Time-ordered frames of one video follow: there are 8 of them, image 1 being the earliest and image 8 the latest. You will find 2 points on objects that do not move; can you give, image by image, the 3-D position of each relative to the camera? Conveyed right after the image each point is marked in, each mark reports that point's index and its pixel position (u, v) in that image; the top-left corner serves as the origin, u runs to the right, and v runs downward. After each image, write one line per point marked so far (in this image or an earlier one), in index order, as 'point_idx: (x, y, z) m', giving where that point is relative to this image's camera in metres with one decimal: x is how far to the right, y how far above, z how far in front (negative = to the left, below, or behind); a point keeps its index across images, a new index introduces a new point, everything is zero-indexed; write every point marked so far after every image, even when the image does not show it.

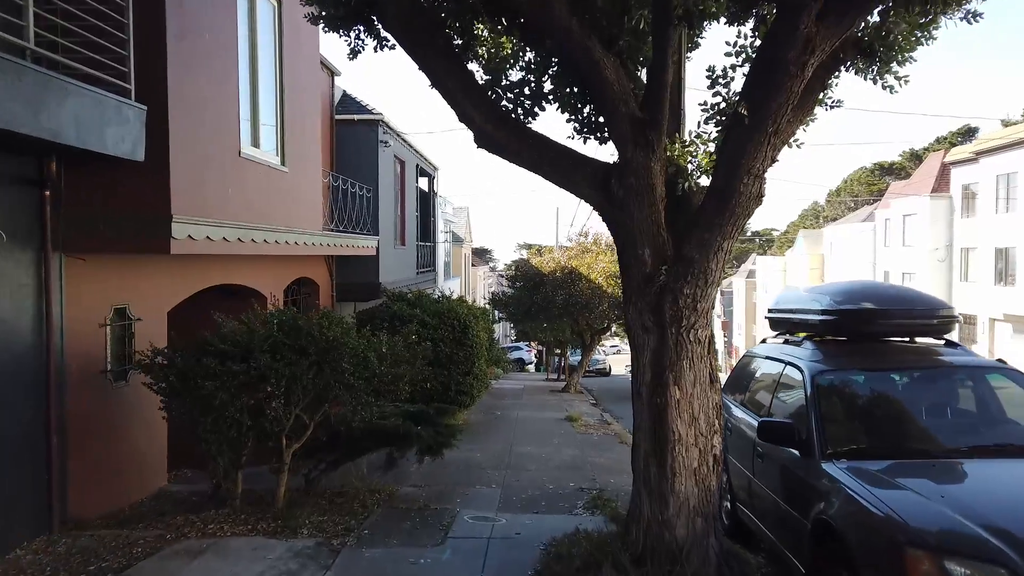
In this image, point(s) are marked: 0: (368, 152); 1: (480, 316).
0: (-2.7, +2.5, +13.6) m
1: (-0.6, -0.5, +14.3) m
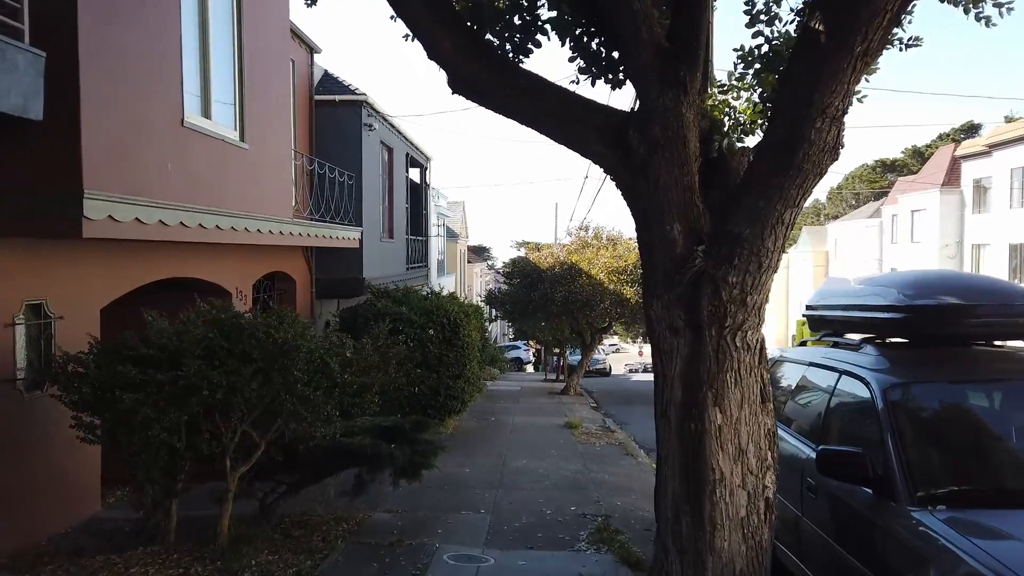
0: (-2.8, +2.6, +12.5) m
1: (-0.7, -0.5, +13.2) m
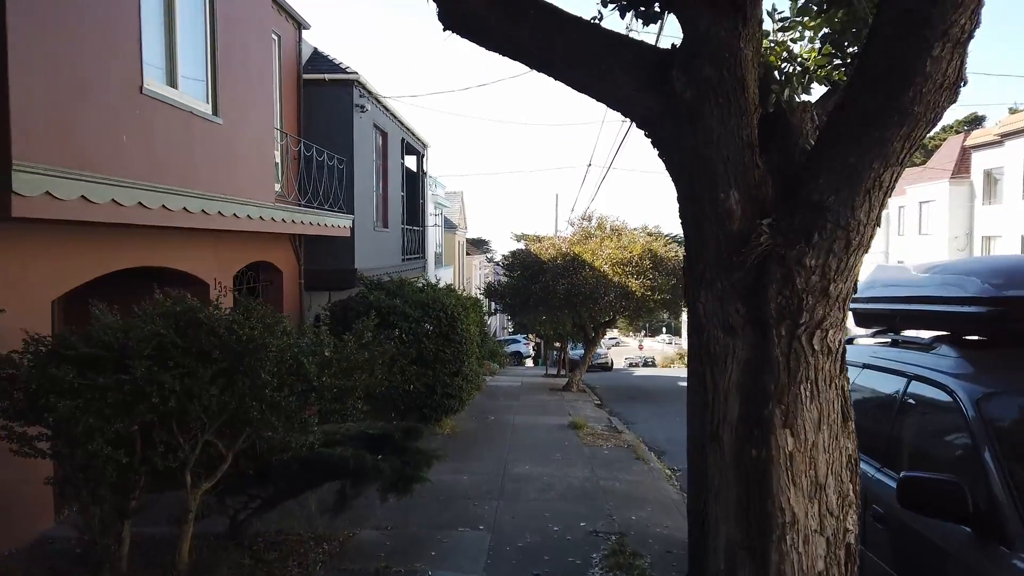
0: (-2.8, +2.7, +11.7) m
1: (-0.7, -0.3, +12.5) m
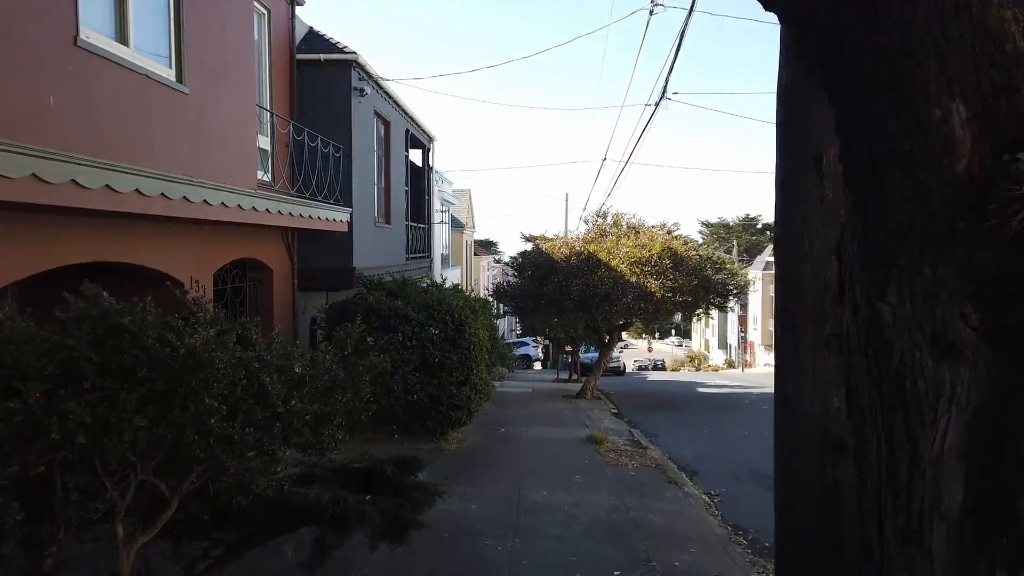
0: (-2.6, +2.7, +10.7) m
1: (-0.5, -0.3, +11.5) m
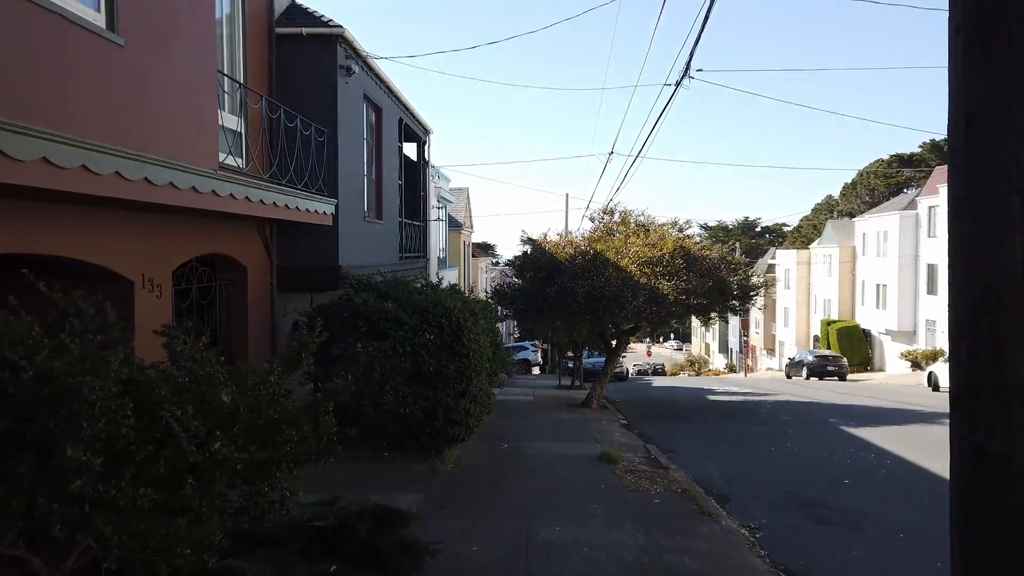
0: (-2.5, +2.7, +9.6) m
1: (-0.4, -0.3, +10.4) m
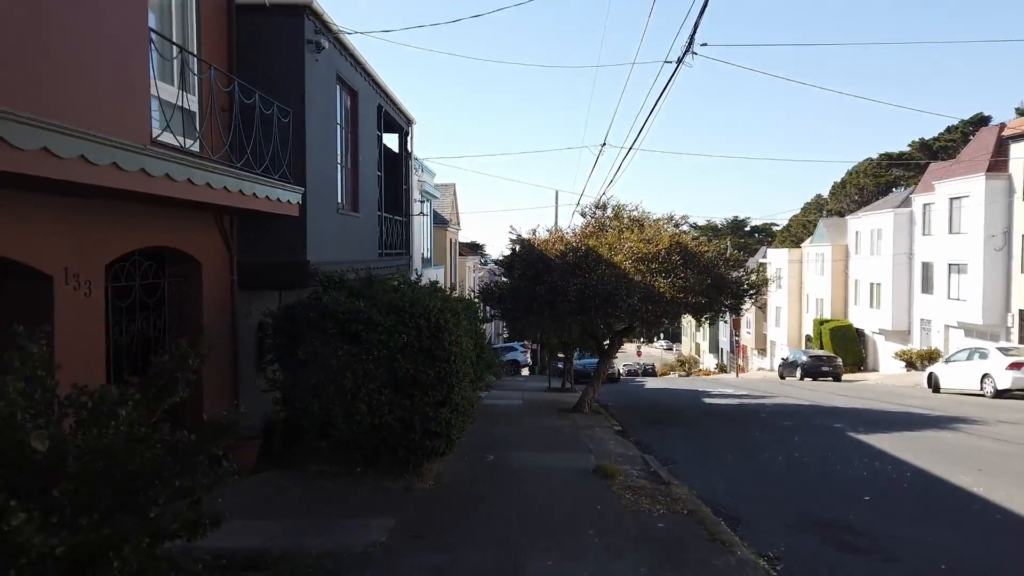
0: (-2.7, +2.7, +8.7) m
1: (-0.6, -0.3, +9.5) m
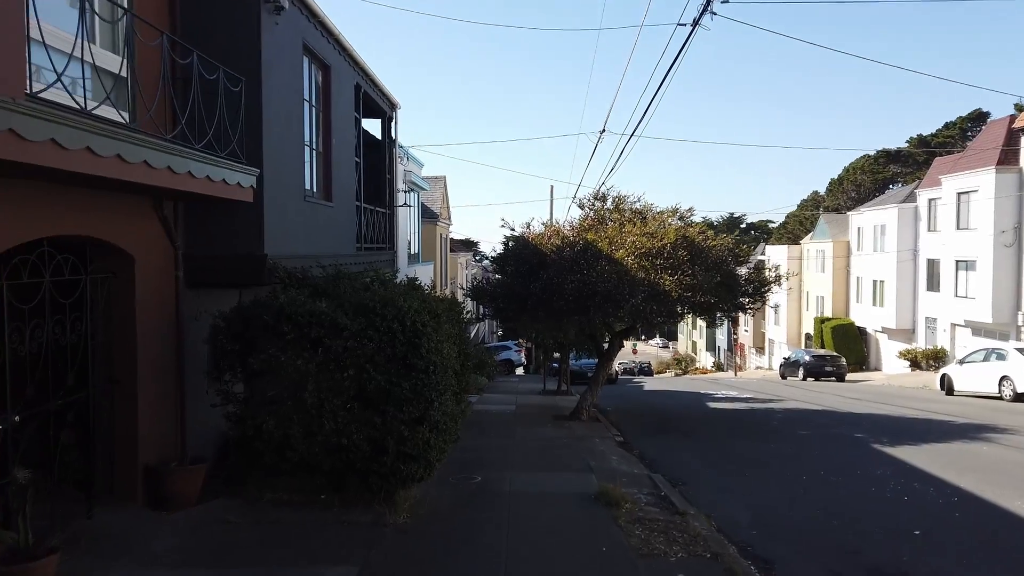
0: (-2.8, +2.8, +7.5) m
1: (-0.7, -0.3, +8.3) m
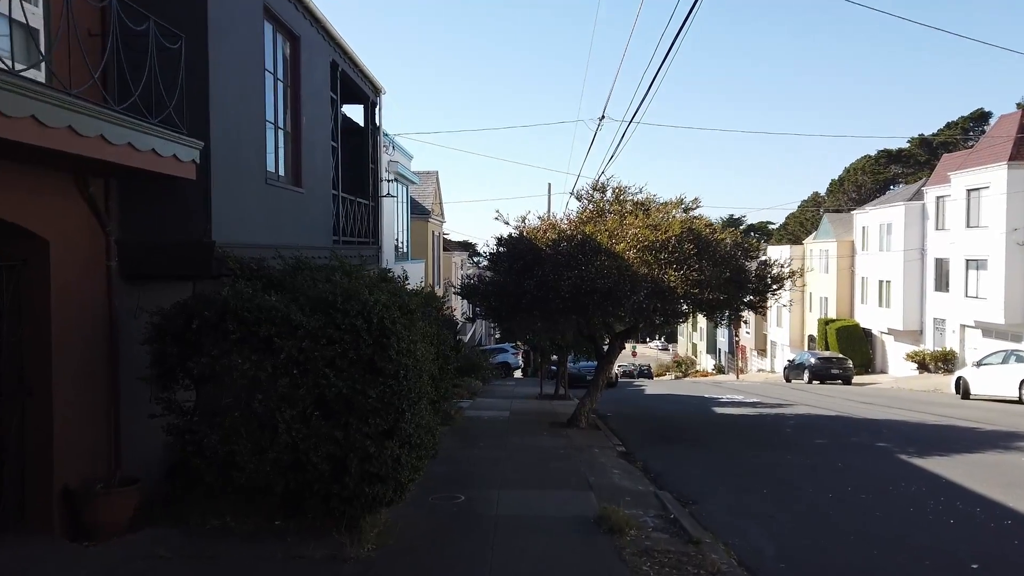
0: (-2.9, +2.8, +6.5) m
1: (-0.8, -0.2, +7.3) m
